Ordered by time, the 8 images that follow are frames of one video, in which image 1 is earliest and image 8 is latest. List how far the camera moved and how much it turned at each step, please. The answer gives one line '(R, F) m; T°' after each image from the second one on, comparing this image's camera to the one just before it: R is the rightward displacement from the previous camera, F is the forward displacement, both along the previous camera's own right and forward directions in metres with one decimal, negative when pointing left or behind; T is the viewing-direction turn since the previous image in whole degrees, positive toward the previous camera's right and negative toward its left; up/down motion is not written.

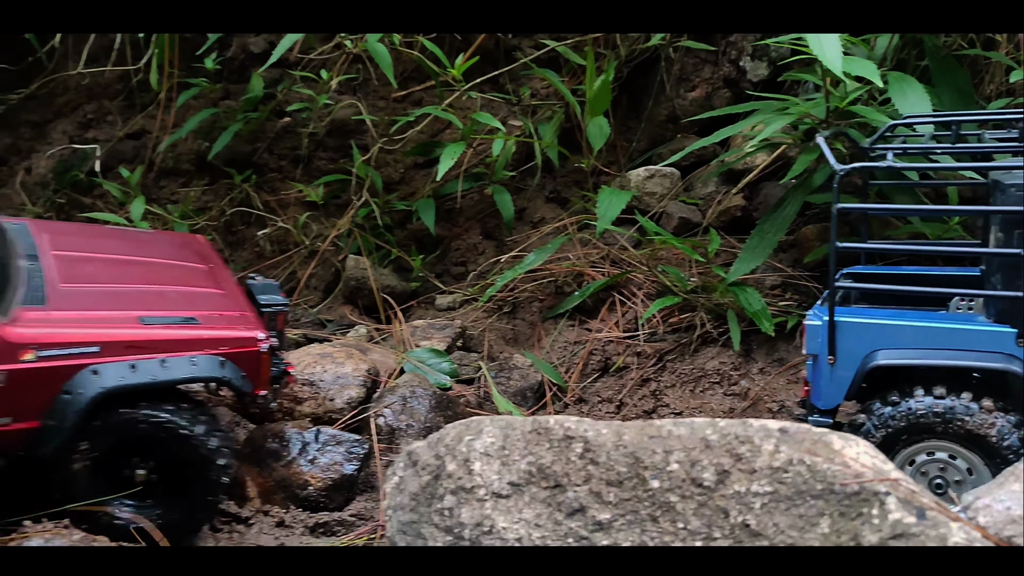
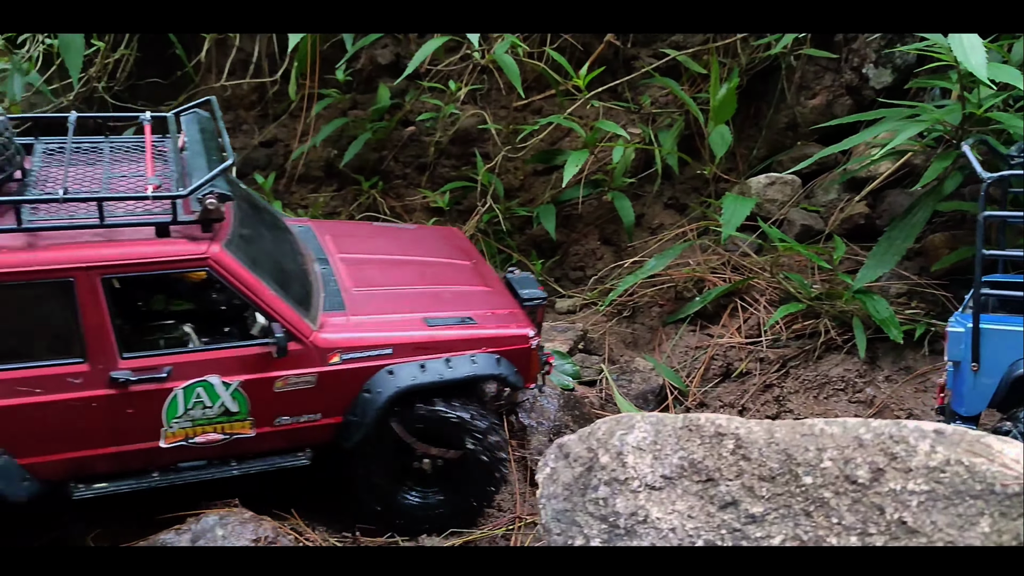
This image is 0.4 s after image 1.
(-0.2, -0.1) m; -6°
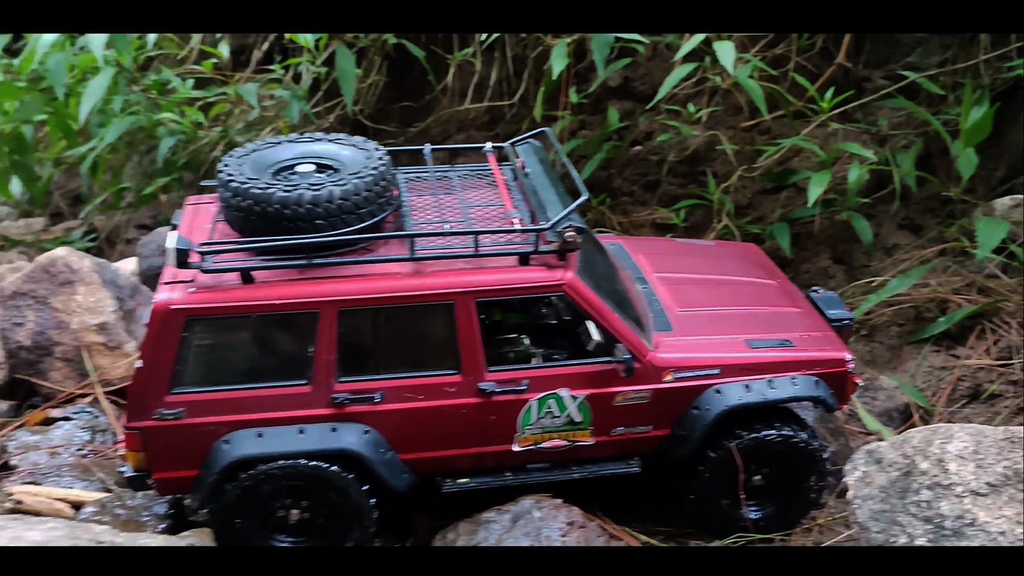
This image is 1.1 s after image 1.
(-0.5, -0.3) m; -9°
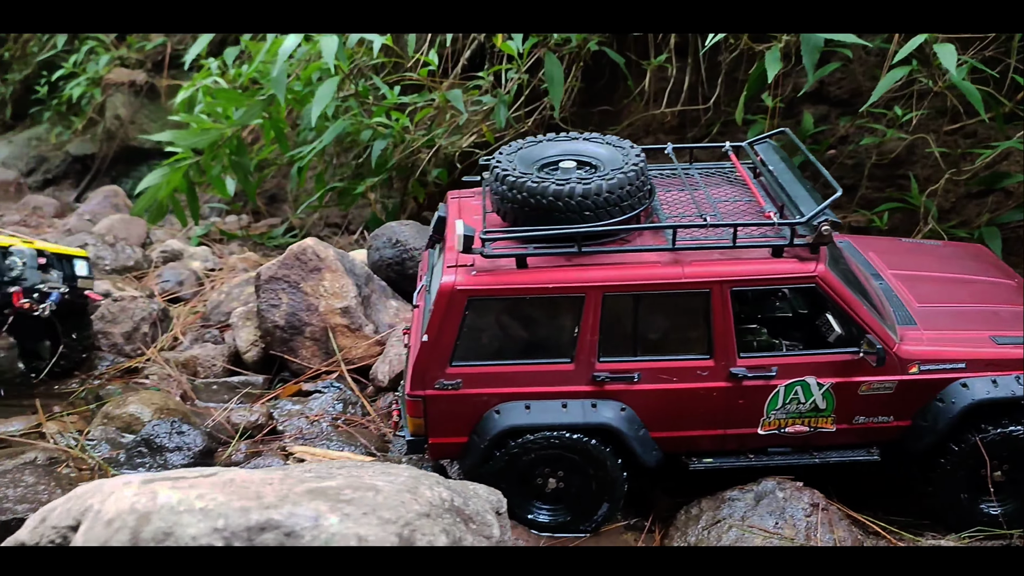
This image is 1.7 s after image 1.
(-0.5, -0.3) m; -8°
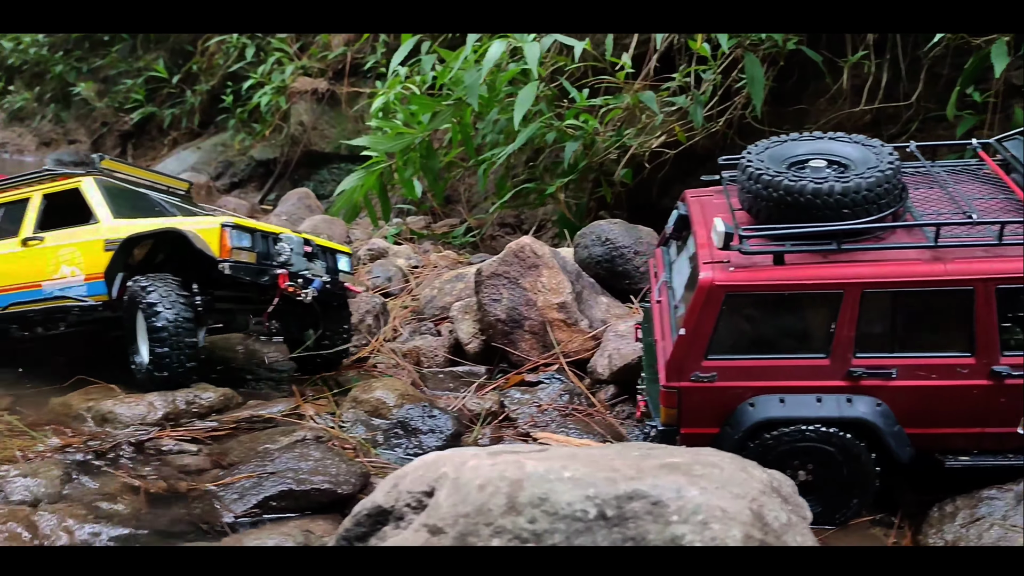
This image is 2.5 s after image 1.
(-0.5, -0.2) m; -8°
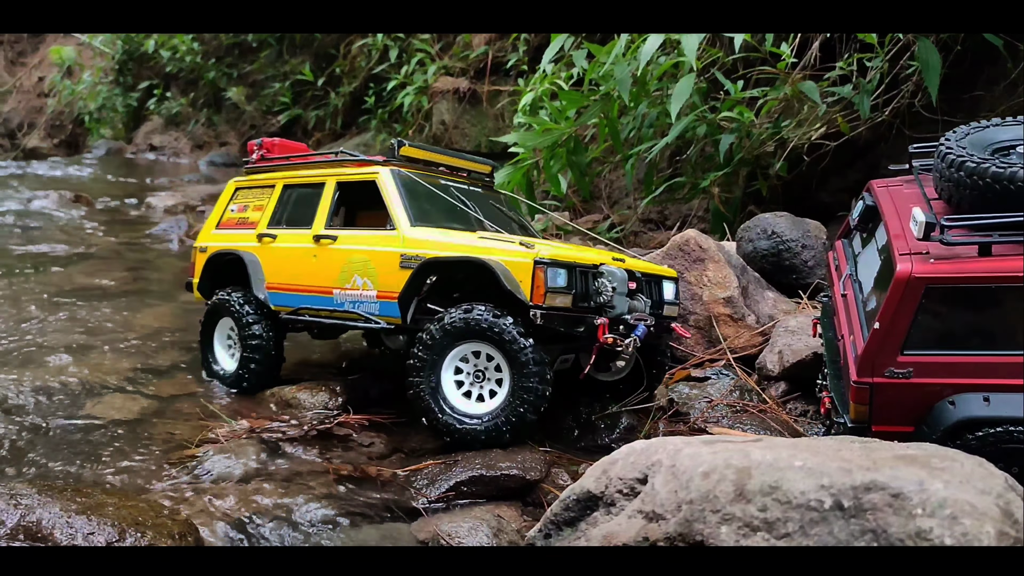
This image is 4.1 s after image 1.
(-0.3, 0.0) m; -7°
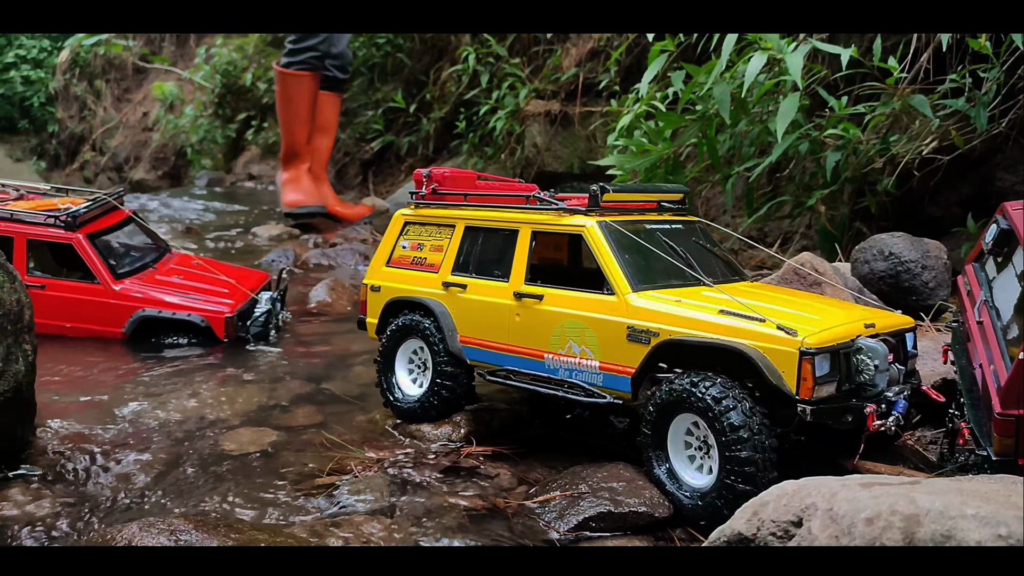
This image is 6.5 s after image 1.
(-0.2, 0.0) m; -5°
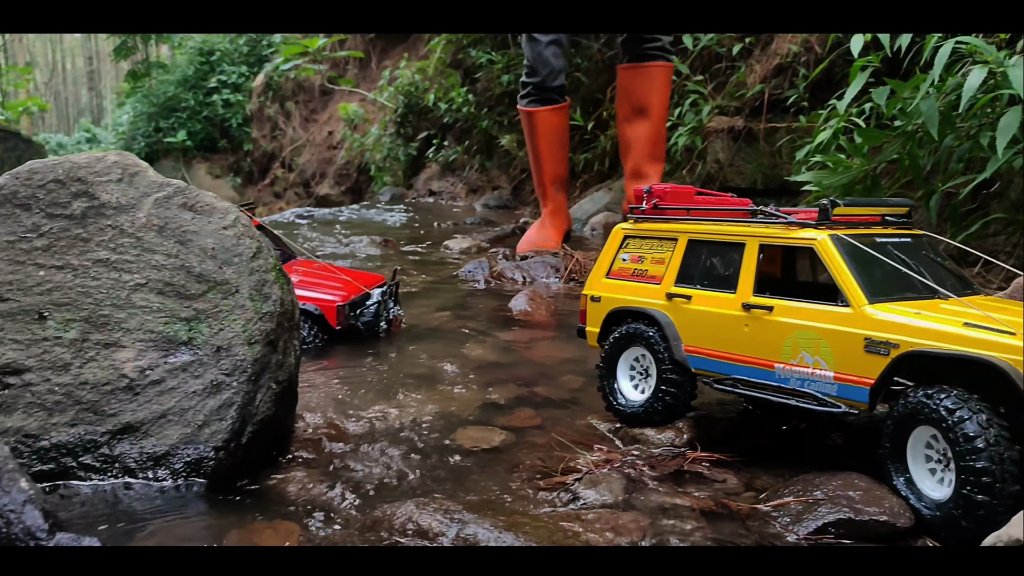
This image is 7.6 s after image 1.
(-0.4, -0.3) m; -9°
